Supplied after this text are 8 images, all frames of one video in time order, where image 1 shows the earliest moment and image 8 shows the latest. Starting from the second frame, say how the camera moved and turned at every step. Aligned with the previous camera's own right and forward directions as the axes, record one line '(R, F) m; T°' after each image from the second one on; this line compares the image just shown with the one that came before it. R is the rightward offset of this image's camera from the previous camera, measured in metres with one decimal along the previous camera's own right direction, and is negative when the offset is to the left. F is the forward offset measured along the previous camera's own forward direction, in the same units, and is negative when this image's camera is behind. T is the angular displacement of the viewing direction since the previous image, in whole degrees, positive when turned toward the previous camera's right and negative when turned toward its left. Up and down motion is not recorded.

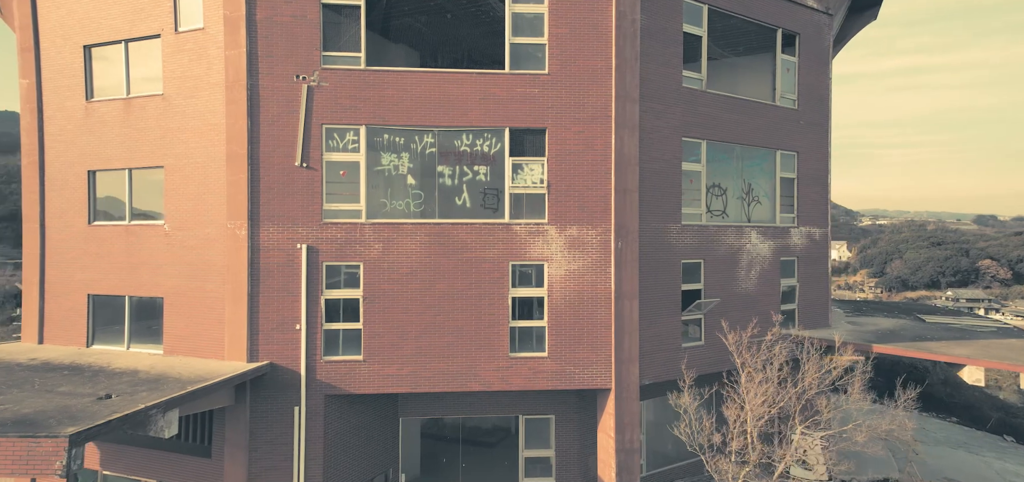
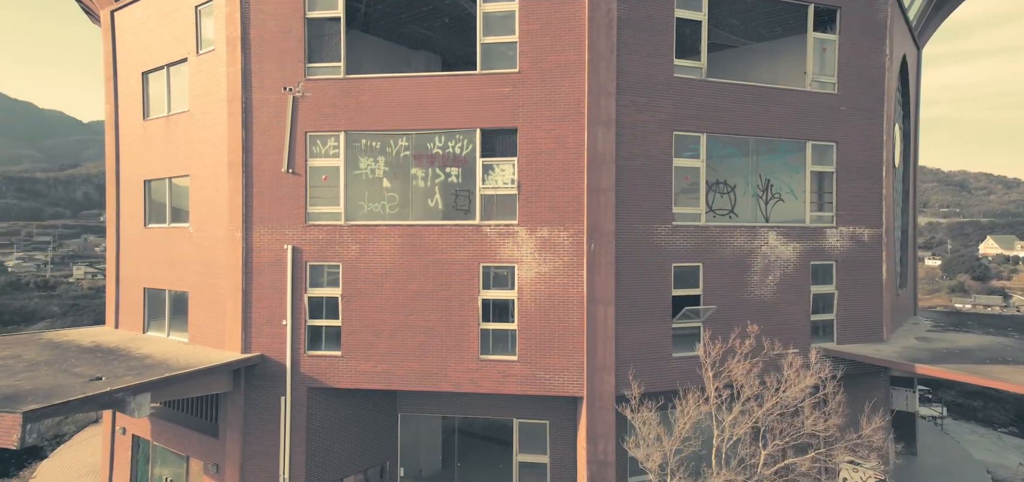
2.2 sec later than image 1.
(+4.7, +0.8) m; -14°
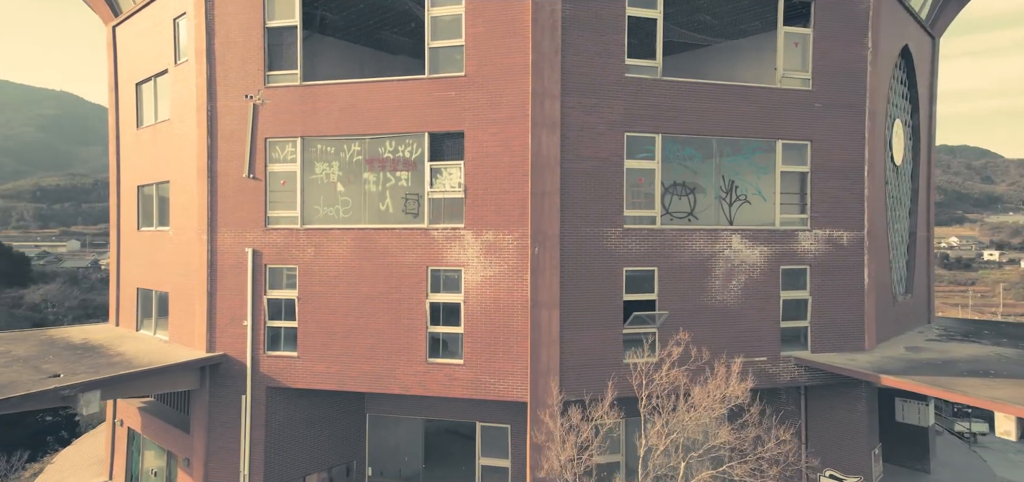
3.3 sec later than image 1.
(+2.8, +0.2) m; -5°
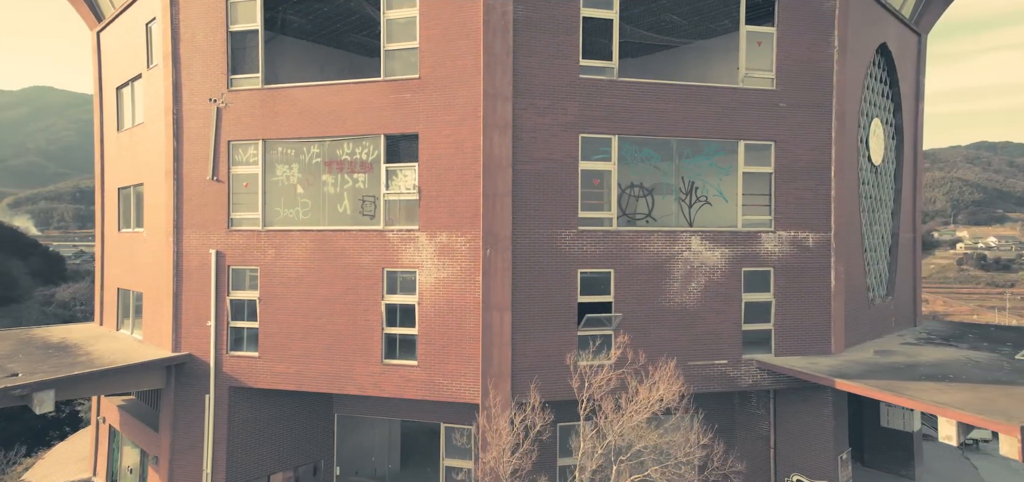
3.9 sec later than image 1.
(+1.6, 0.0) m; -2°
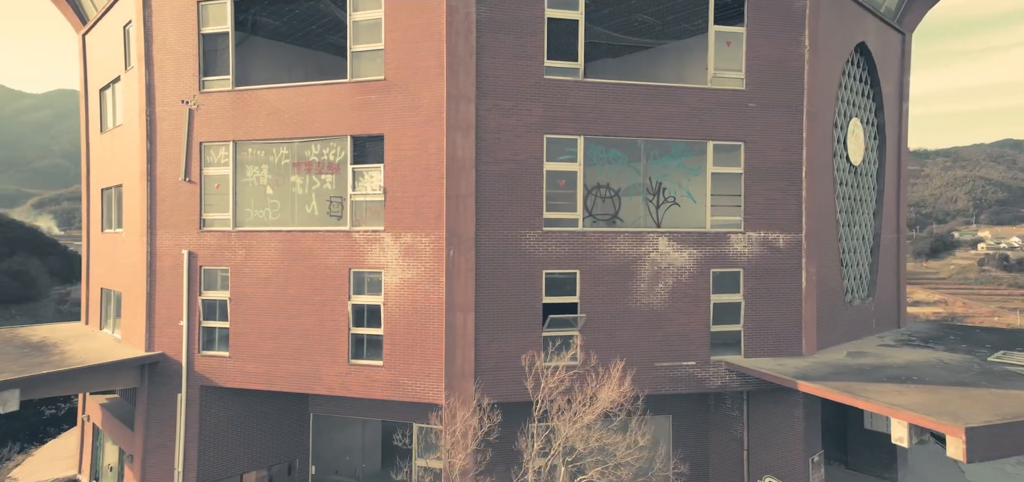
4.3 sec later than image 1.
(+1.1, 0.0) m; -1°
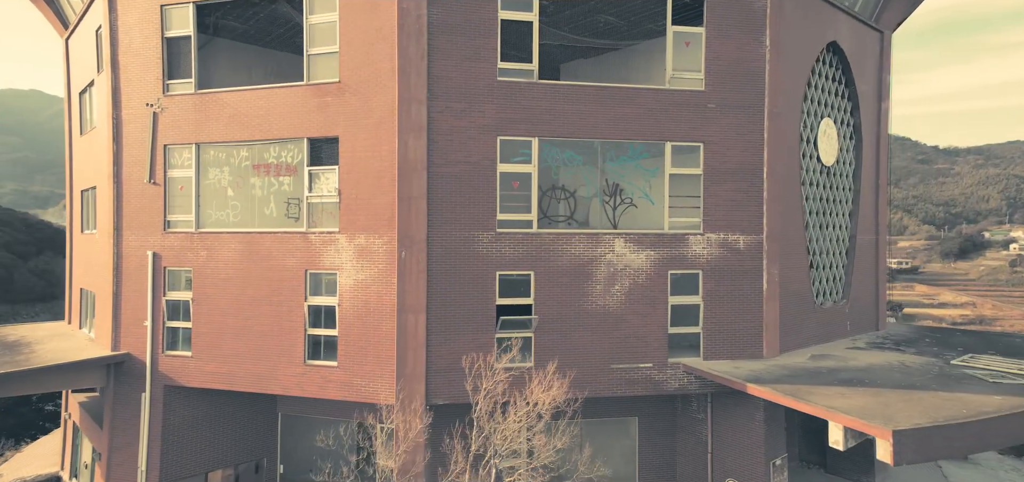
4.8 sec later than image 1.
(+1.5, 0.0) m; -1°
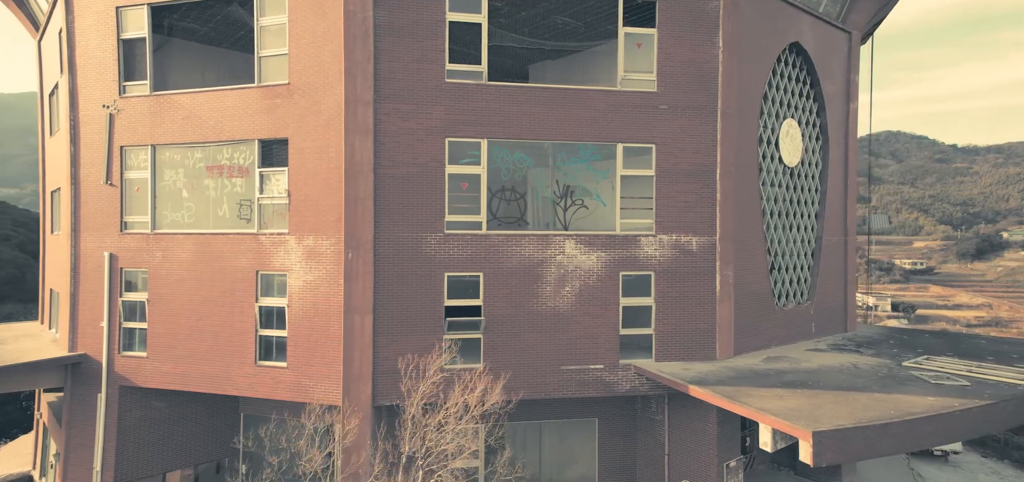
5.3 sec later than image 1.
(+1.3, 0.0) m; -1°
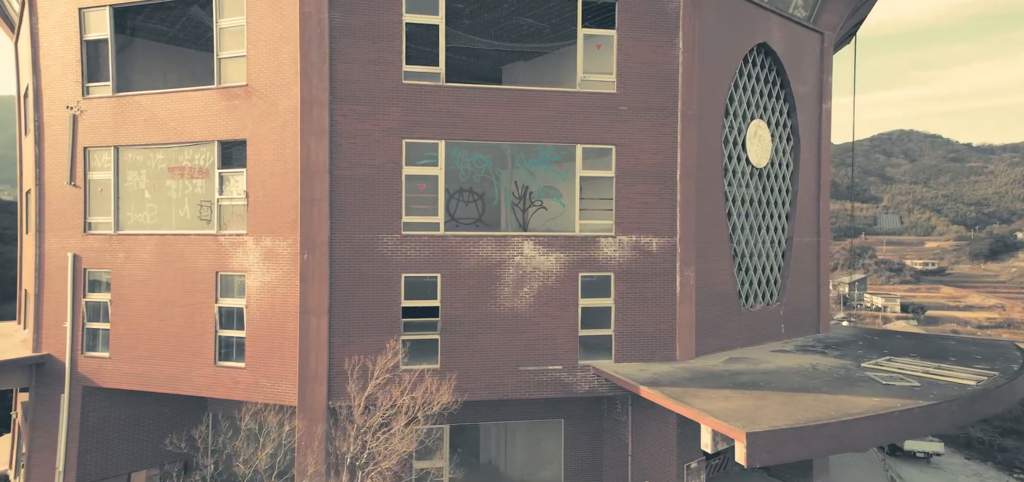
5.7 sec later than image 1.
(+1.1, 0.0) m; 0°
